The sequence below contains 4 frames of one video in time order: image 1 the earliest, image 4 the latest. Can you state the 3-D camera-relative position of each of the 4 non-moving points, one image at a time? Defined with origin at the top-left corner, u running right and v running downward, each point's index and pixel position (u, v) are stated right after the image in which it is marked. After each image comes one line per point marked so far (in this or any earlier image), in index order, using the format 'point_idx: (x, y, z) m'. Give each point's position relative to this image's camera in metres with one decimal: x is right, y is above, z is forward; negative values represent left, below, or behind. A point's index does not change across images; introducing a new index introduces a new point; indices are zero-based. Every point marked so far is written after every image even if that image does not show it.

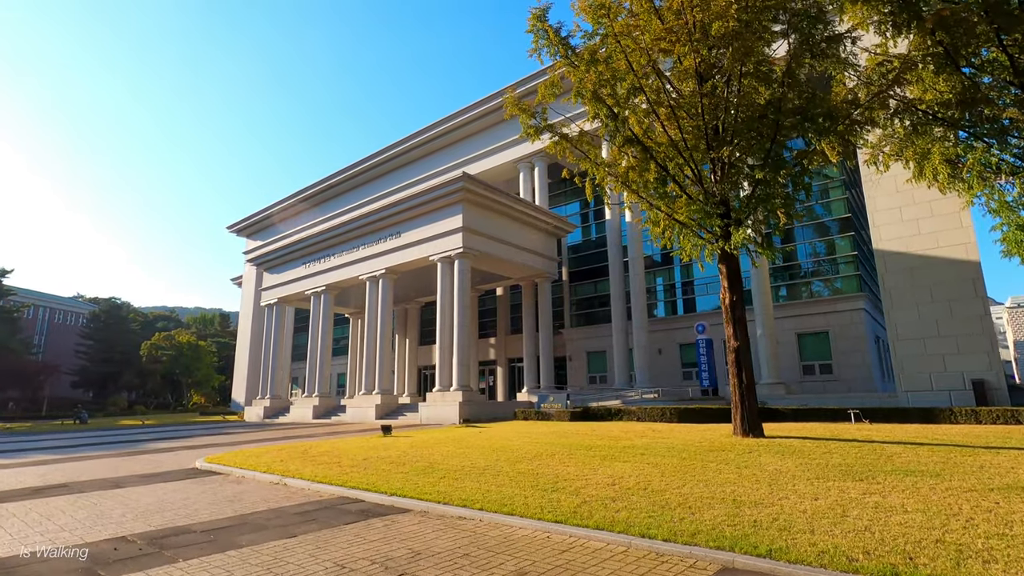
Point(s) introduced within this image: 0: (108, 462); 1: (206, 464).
0: (-11.2, -4.8, +14.6) m
1: (-7.4, -4.3, +12.7) m
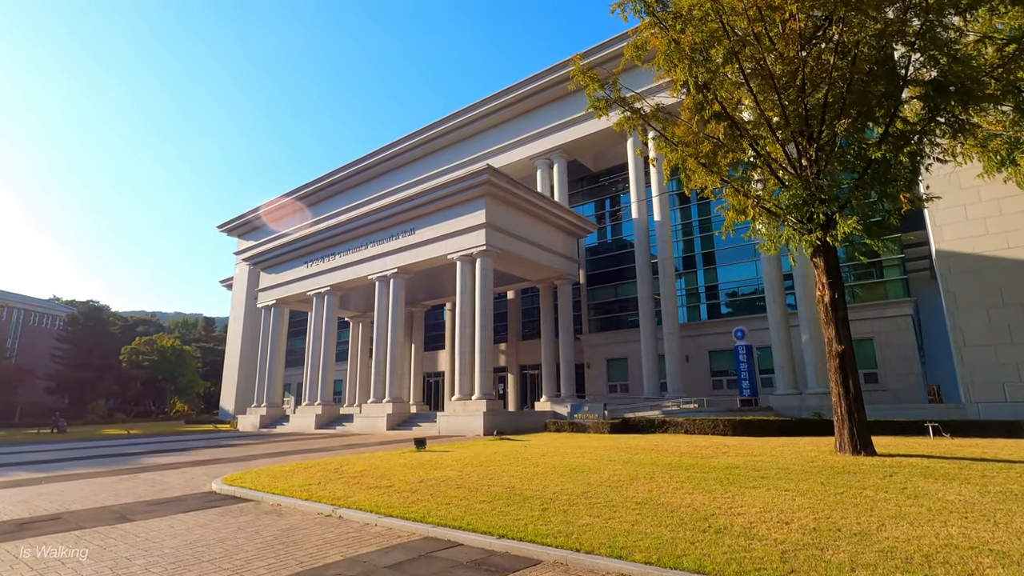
0: (-9.6, -4.6, +12.3) m
1: (-5.7, -4.0, +10.5) m
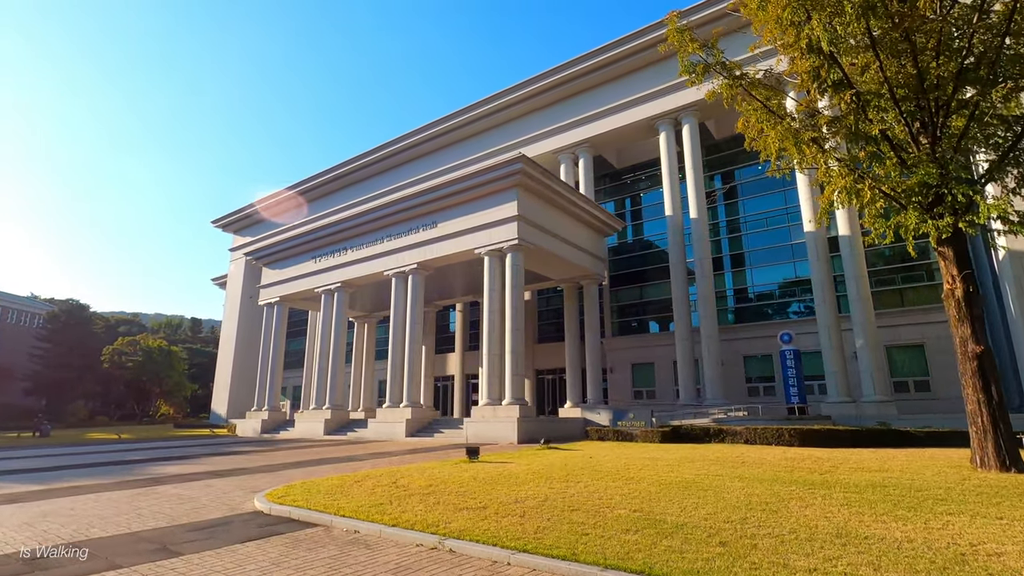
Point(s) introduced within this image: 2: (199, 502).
0: (-7.8, -4.1, +10.3) m
1: (-3.9, -3.6, +8.7) m
2: (-5.8, -4.0, +9.7) m
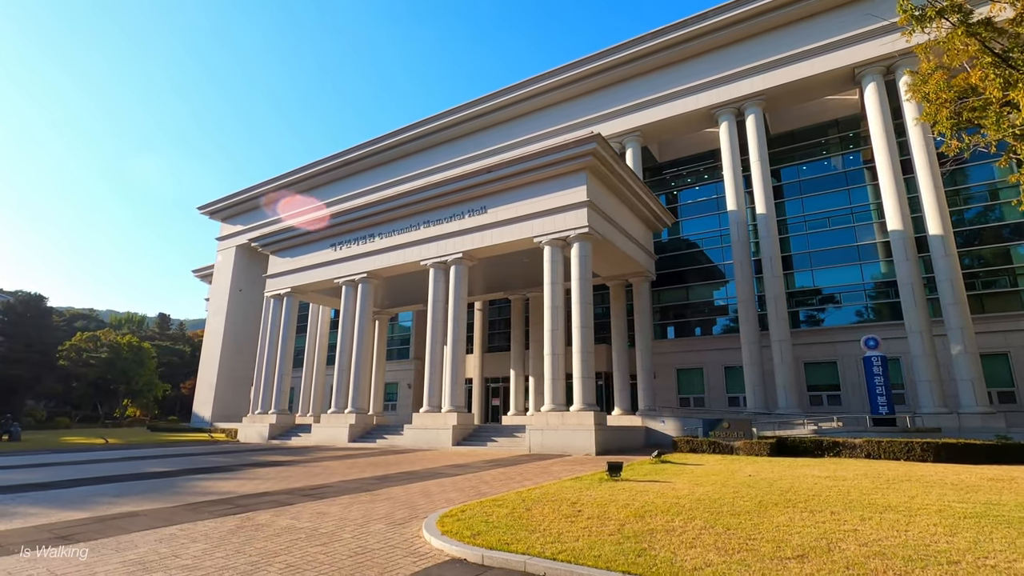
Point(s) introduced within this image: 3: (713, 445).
0: (-4.2, -3.4, +7.4) m
1: (-0.2, -3.1, +6.0) m
2: (-2.2, -3.3, +6.9) m
3: (+7.0, -5.5, +18.2) m
